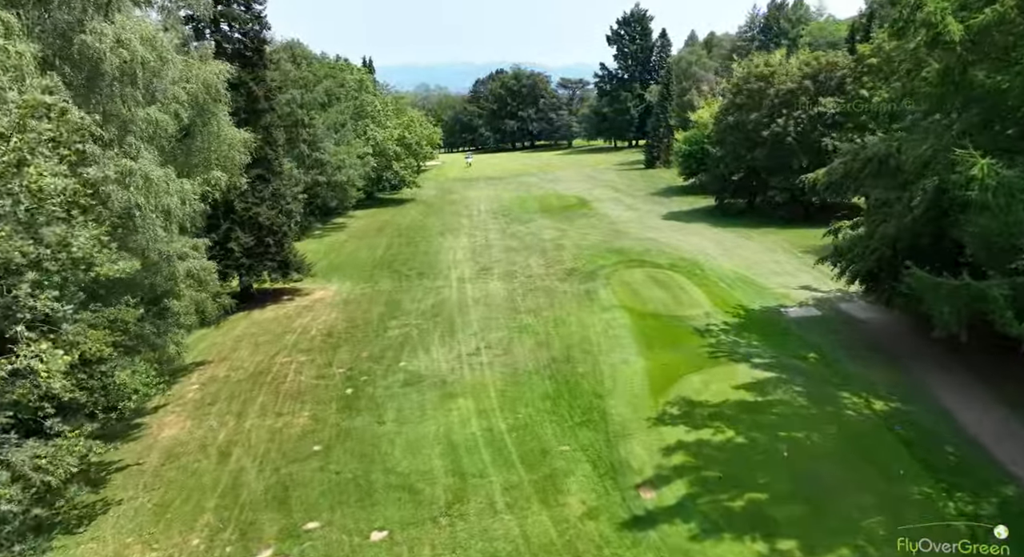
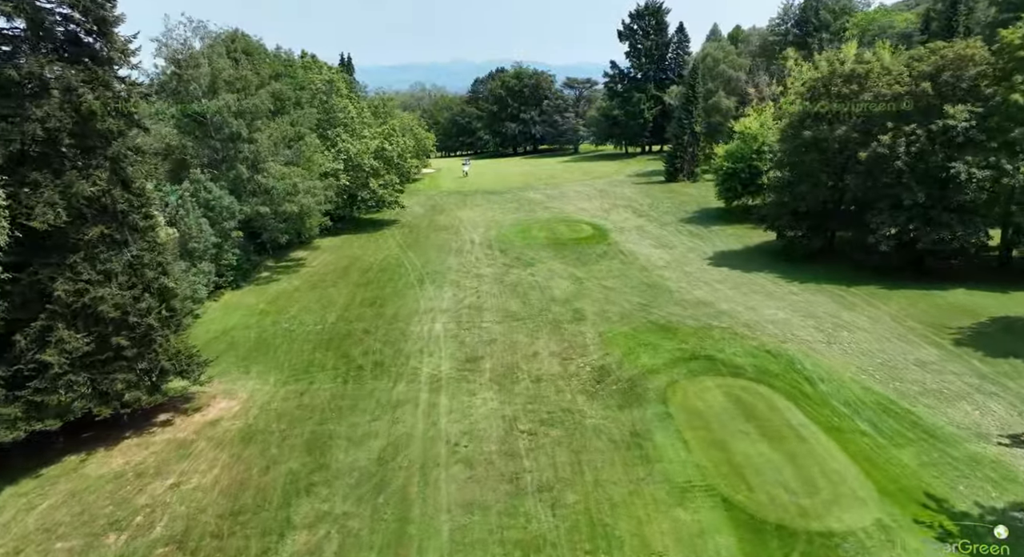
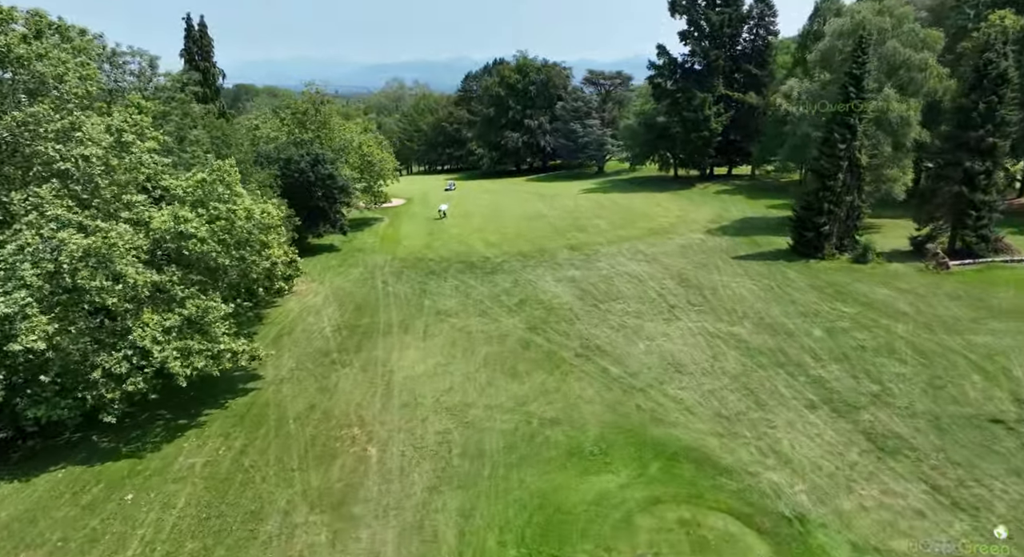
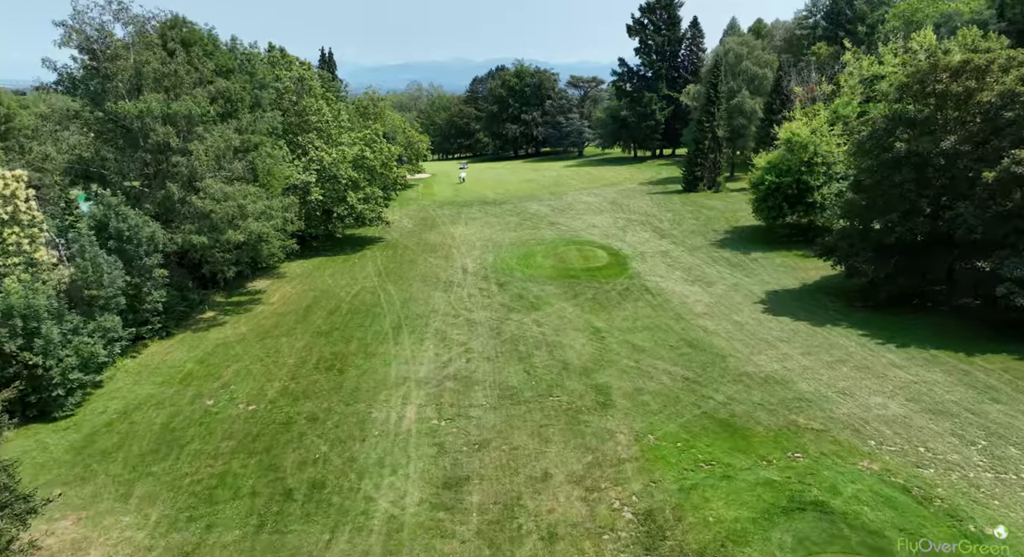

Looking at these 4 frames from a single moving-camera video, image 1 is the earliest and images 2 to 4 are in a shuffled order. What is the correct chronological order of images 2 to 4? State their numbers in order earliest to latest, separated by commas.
2, 4, 3
